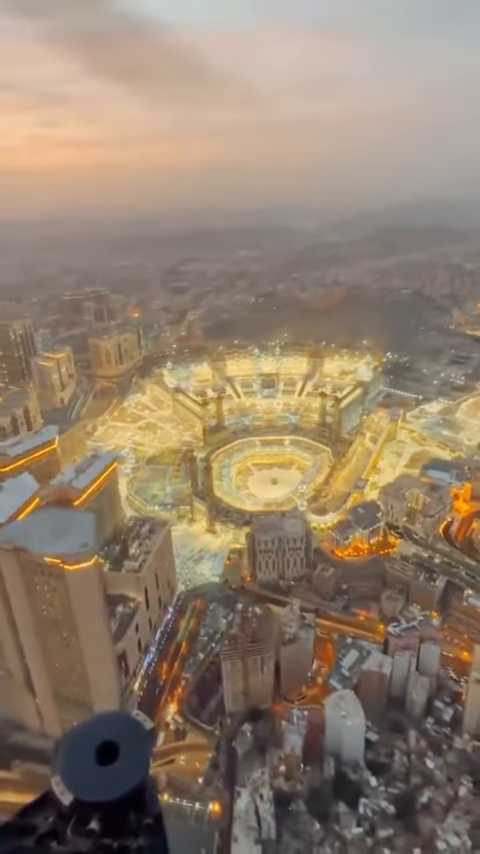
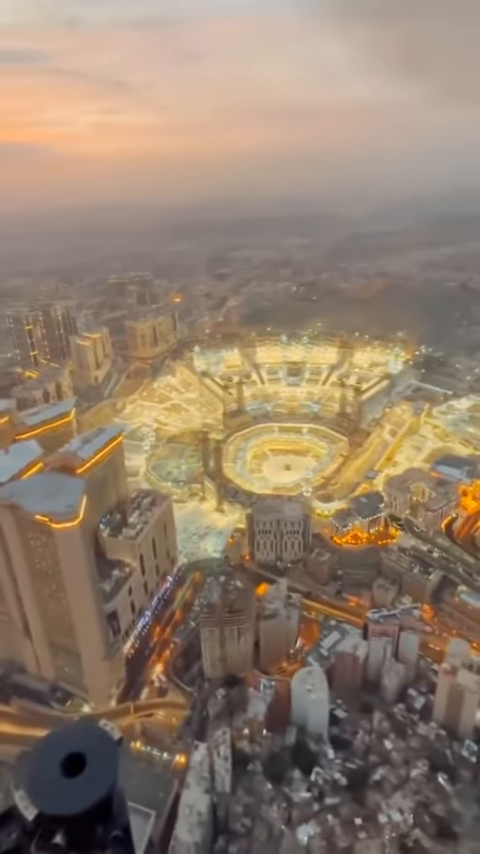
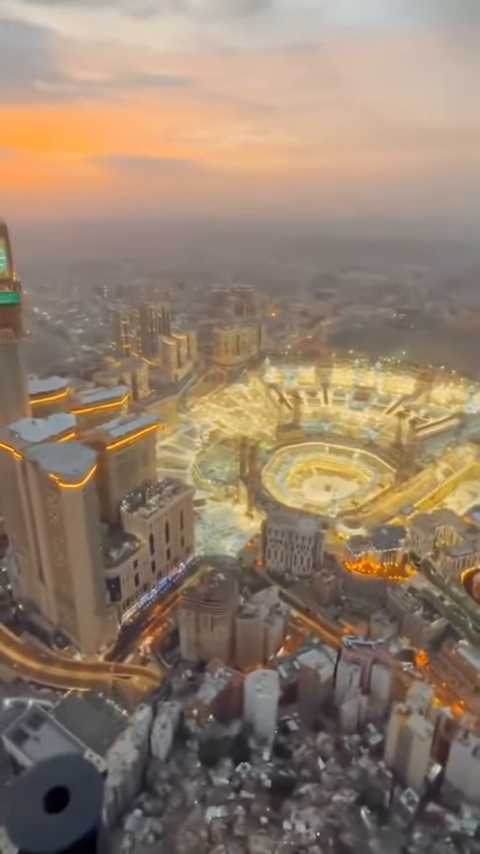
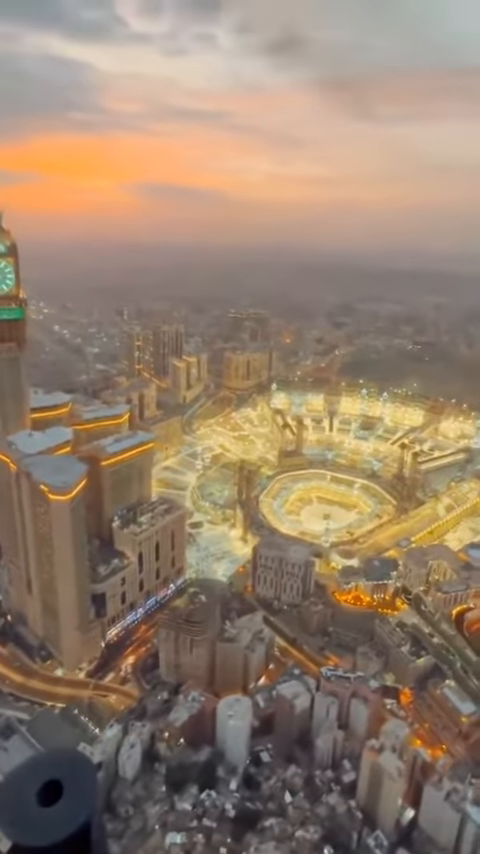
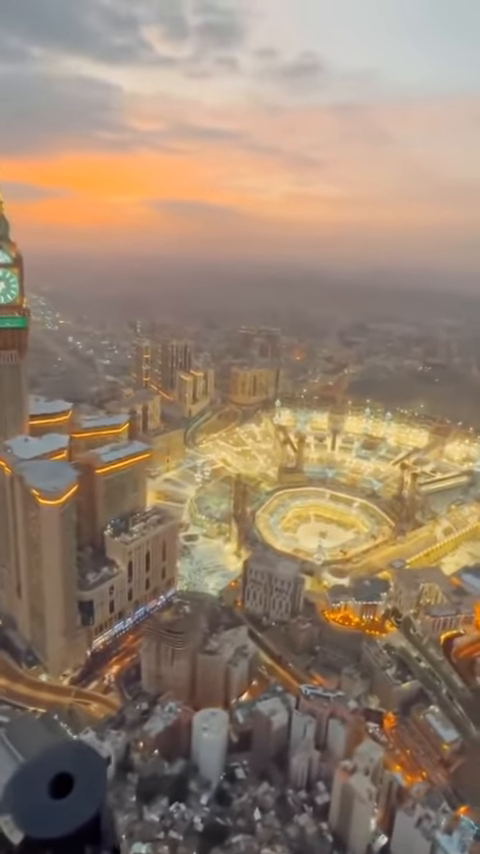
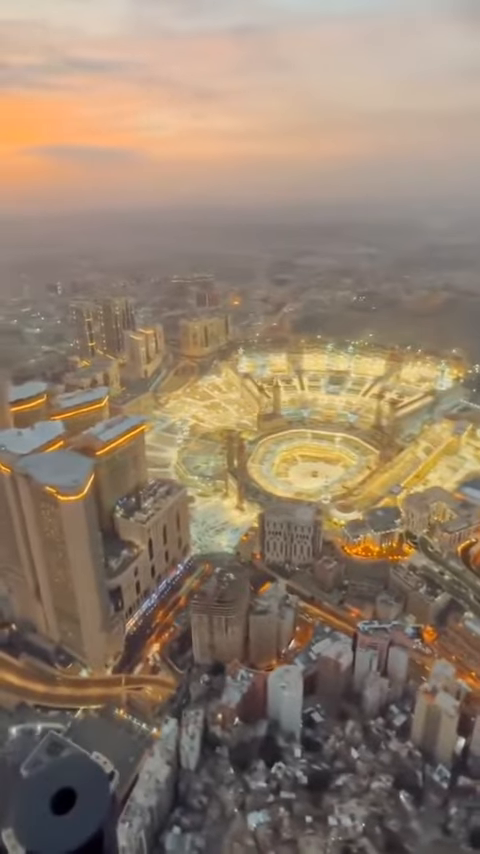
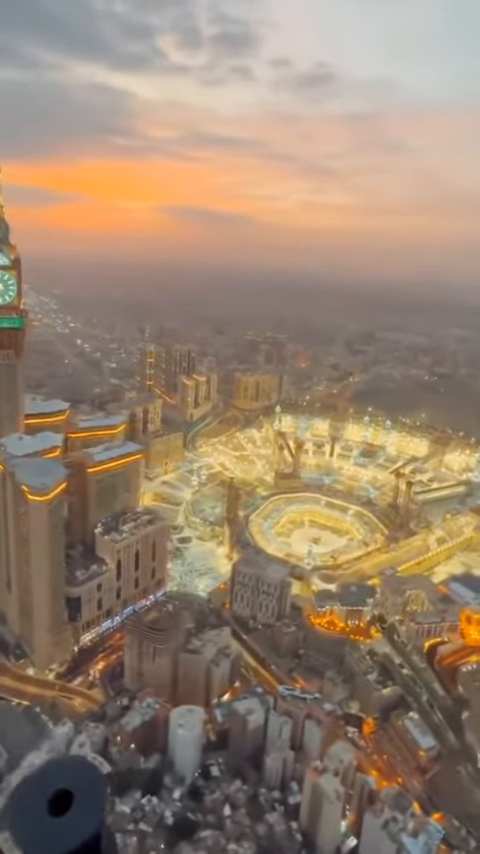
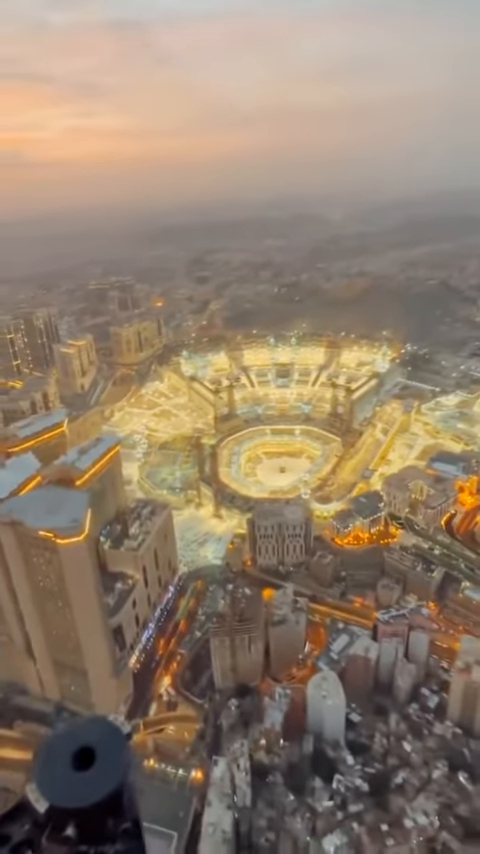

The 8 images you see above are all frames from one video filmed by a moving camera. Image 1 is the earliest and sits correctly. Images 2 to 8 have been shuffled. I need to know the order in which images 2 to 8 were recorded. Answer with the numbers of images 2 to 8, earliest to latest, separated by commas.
8, 2, 6, 3, 4, 5, 7
